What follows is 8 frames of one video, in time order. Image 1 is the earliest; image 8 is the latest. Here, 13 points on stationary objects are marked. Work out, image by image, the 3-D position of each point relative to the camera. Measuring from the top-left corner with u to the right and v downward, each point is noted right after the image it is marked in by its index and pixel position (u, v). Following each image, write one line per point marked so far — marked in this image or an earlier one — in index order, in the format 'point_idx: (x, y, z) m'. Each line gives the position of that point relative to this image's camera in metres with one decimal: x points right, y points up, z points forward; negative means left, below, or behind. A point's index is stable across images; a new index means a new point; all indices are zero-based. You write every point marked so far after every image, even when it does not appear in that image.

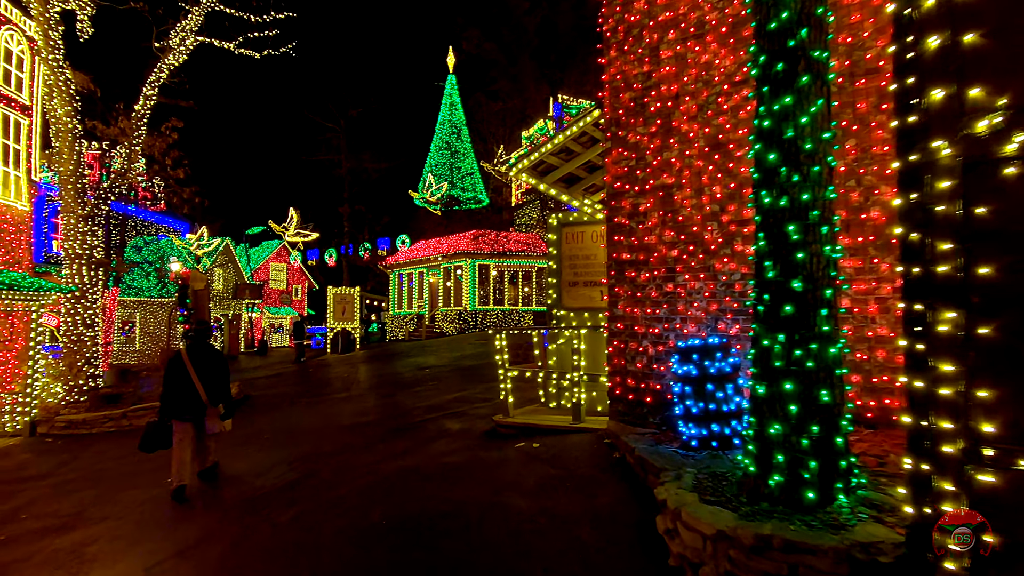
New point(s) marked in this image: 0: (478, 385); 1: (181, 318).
0: (-0.6, -1.9, +10.2) m
1: (-7.1, -0.7, +11.5) m
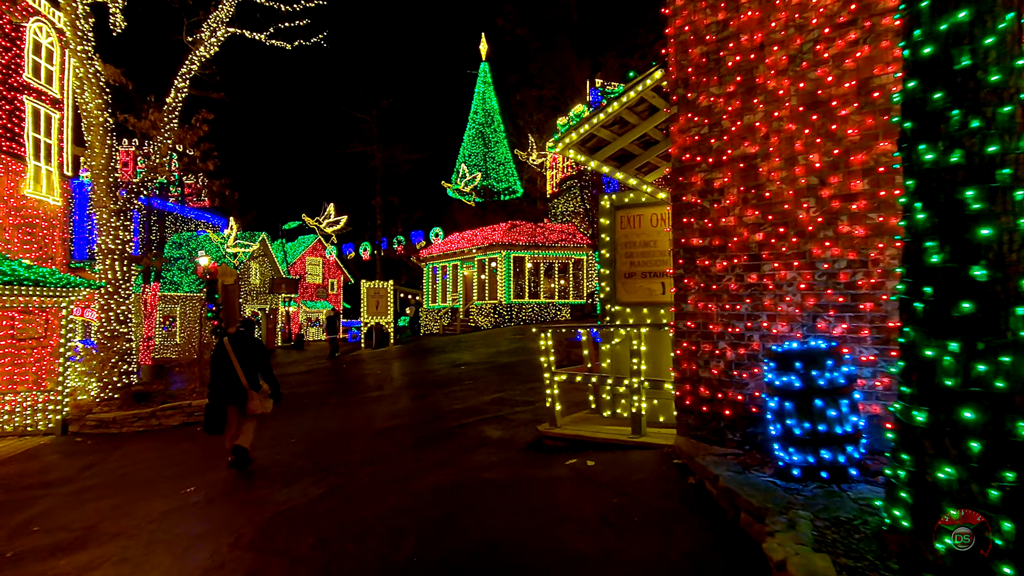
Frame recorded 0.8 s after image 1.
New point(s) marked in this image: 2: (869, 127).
0: (+0.1, -1.7, +9.5) m
1: (-6.3, -0.6, +11.2) m
2: (+2.8, +1.3, +4.2) m
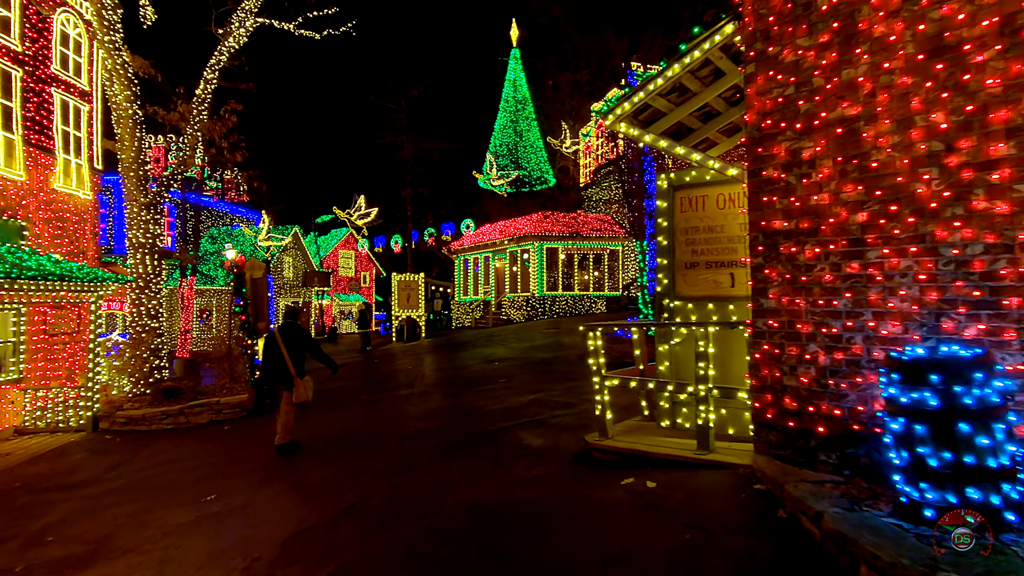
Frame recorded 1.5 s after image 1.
0: (+0.7, -1.6, +8.9) m
1: (-5.6, -0.4, +10.9) m
2: (+3.2, +1.3, +3.4) m
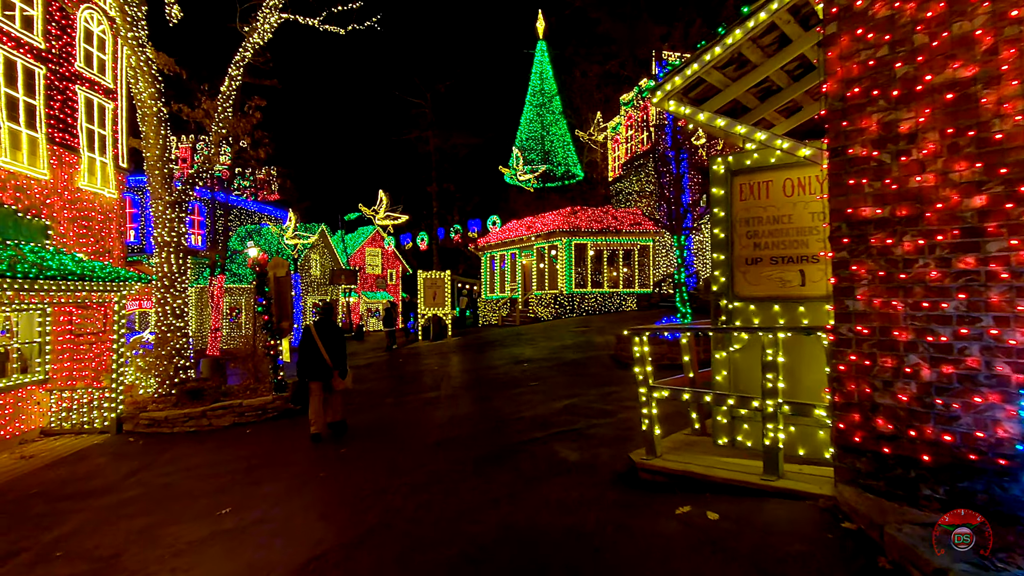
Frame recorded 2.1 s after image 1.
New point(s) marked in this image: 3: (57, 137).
0: (+1.2, -1.6, +8.4) m
1: (-5.0, -0.4, +10.7) m
2: (+3.4, +1.3, +2.8) m
3: (-8.5, +2.8, +10.1) m
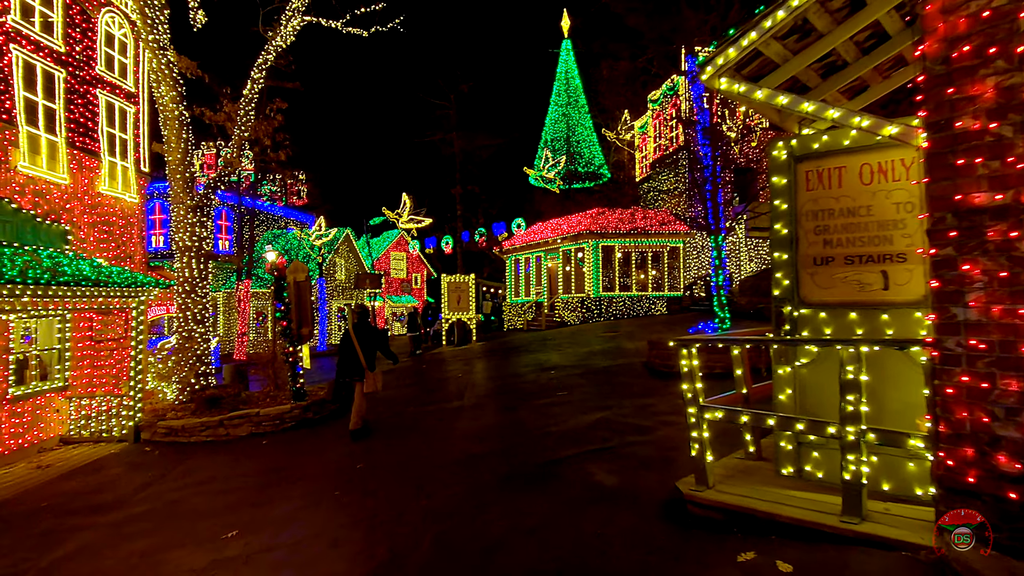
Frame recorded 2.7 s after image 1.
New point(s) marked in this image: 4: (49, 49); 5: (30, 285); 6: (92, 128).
0: (+1.6, -1.6, +7.8) m
1: (-4.5, -0.5, +10.4) m
2: (+3.5, +1.3, +2.1) m
3: (-8.0, +2.7, +10.0) m
4: (-8.1, +4.2, +9.5) m
5: (-7.1, 0.0, +8.0) m
6: (-8.1, +3.1, +10.4) m
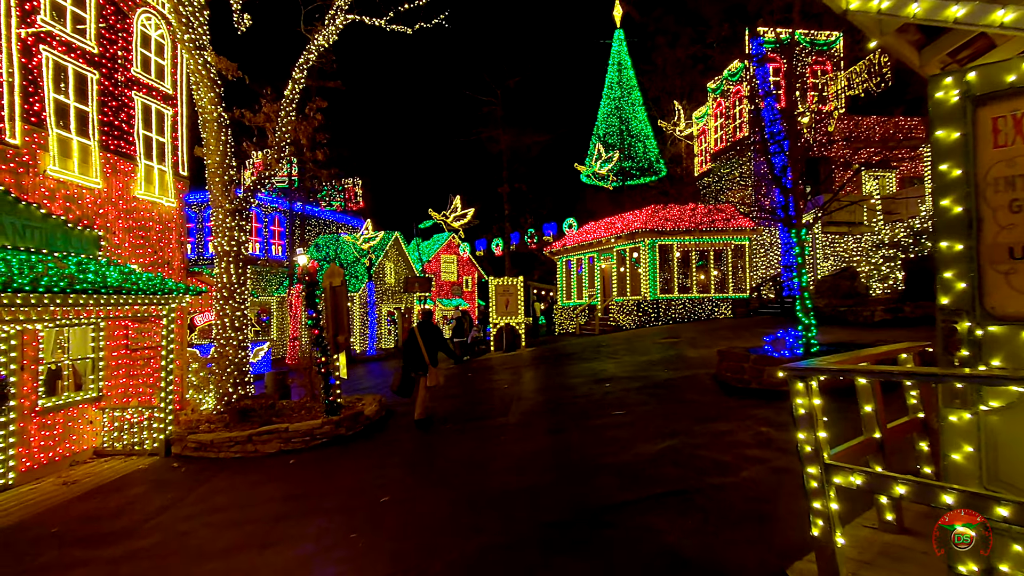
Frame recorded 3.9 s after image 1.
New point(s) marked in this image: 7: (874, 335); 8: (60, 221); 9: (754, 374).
0: (+2.2, -1.7, +6.6) m
1: (-3.6, -0.6, +9.8) m
2: (+3.5, +1.3, +0.8) m
3: (-7.2, +2.6, +9.7) m
4: (-7.3, +4.1, +9.2) m
5: (-6.5, -0.1, +7.6) m
6: (-7.2, +2.9, +10.1) m
7: (+7.5, -1.0, +11.3) m
8: (-7.2, +1.1, +8.5) m
9: (+3.7, -1.3, +8.3) m
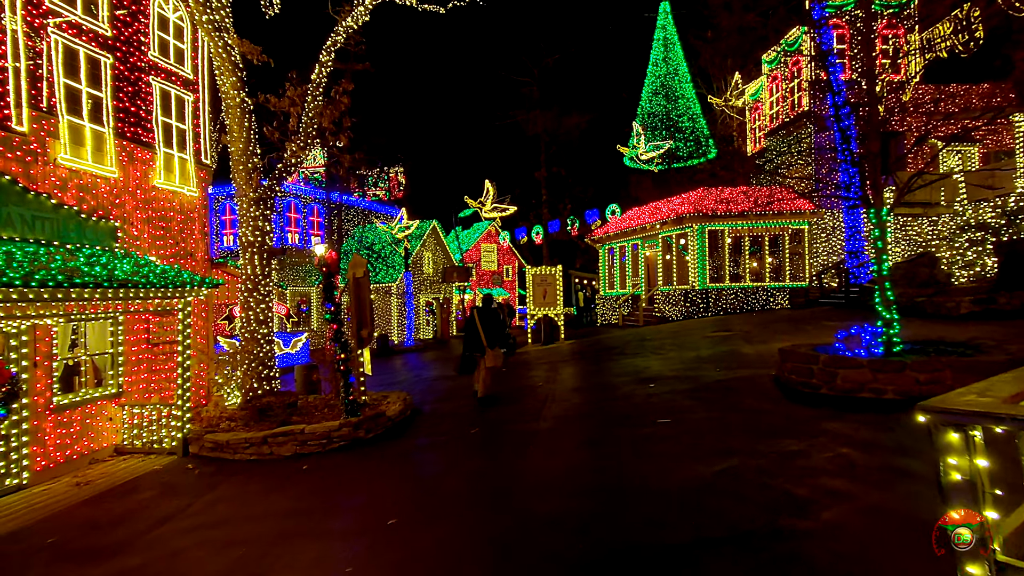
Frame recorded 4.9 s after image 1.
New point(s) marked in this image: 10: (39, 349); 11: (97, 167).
0: (+2.5, -1.6, +5.6) m
1: (-3.0, -0.5, +9.2) m
2: (+3.3, +1.3, -0.4) m
3: (-6.7, +2.7, +9.3) m
4: (-6.8, +4.2, +8.8) m
5: (-6.1, 0.0, +7.3) m
6: (-6.6, +3.1, +9.7) m
7: (+8.2, -0.8, +9.8) m
8: (-6.7, +1.2, +8.2) m
9: (+4.1, -1.2, +7.1) m
10: (-6.9, -0.9, +7.9) m
11: (-6.6, +1.9, +8.6) m
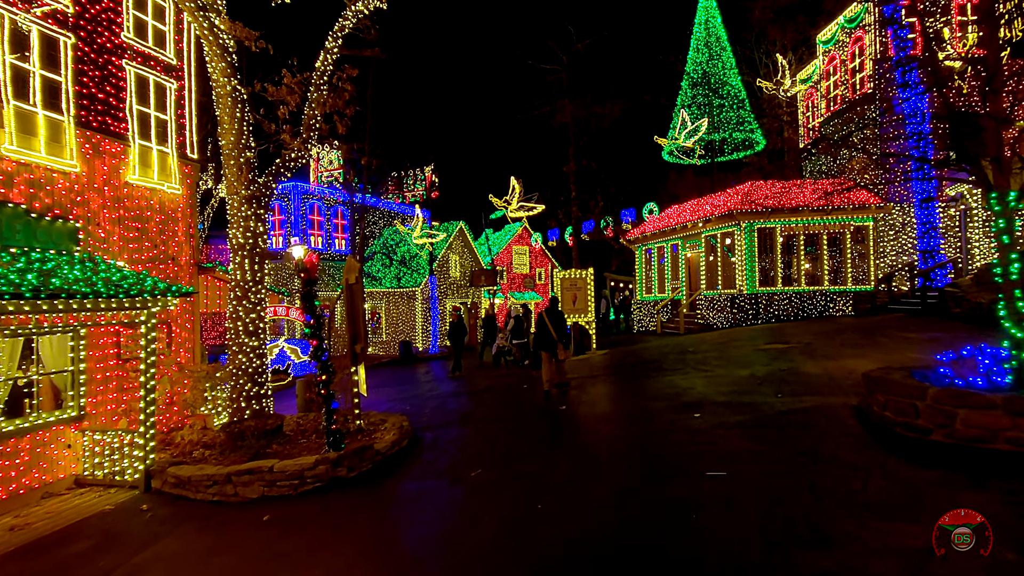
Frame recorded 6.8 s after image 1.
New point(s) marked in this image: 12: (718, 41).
0: (+2.4, -1.7, +3.9) m
1: (-2.8, -0.6, +7.9) m
2: (+2.8, +1.2, -2.1) m
3: (-6.4, +2.6, +8.3) m
4: (-6.7, +4.0, +7.8) m
5: (-6.0, -0.1, +6.2) m
6: (-6.4, +2.9, +8.7) m
7: (+8.4, -0.9, +7.7) m
8: (-6.5, +1.0, +7.2) m
9: (+4.2, -1.3, +5.3) m
10: (-6.8, -1.0, +6.9) m
11: (-6.5, +1.8, +7.6) m
12: (+7.2, +8.6, +18.8) m
